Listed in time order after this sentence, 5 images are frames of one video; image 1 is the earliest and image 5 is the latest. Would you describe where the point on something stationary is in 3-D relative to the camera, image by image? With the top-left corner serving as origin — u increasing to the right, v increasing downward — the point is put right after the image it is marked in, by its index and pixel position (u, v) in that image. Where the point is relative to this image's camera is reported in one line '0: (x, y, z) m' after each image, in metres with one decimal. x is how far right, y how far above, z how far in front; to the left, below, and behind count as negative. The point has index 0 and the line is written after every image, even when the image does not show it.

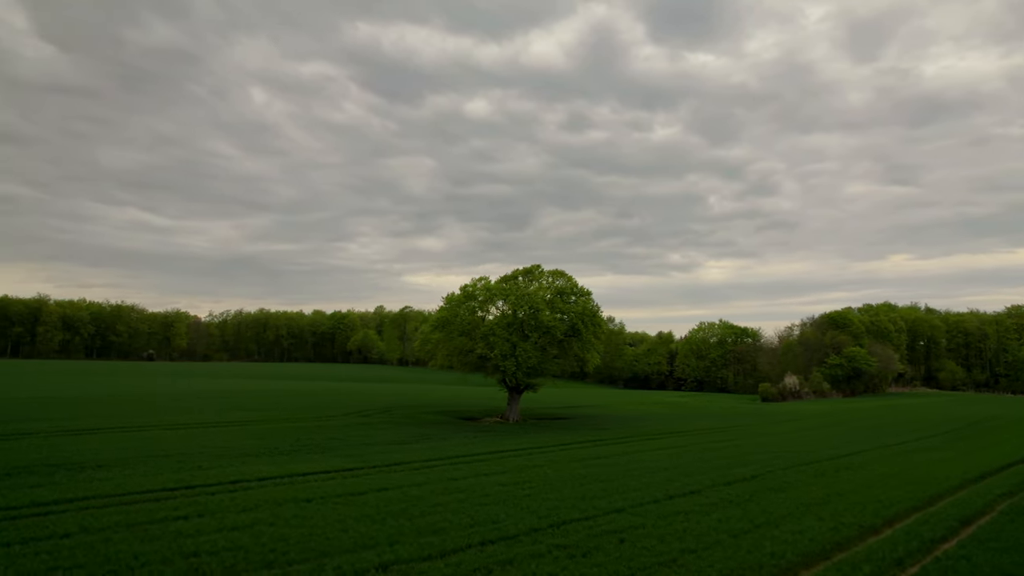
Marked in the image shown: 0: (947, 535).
0: (+8.8, -4.7, +15.2) m
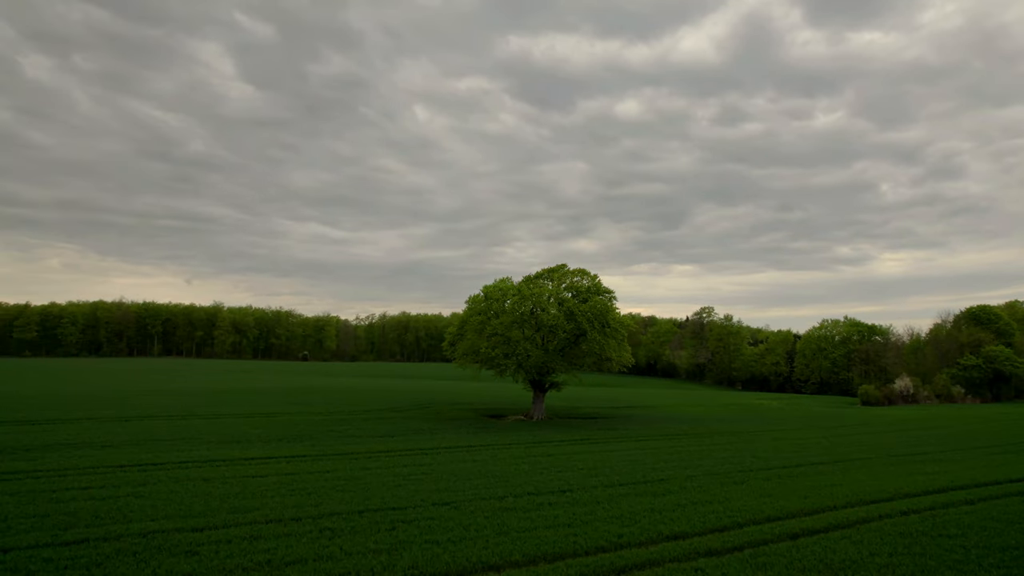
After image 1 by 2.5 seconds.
0: (+4.5, -4.8, +14.9) m
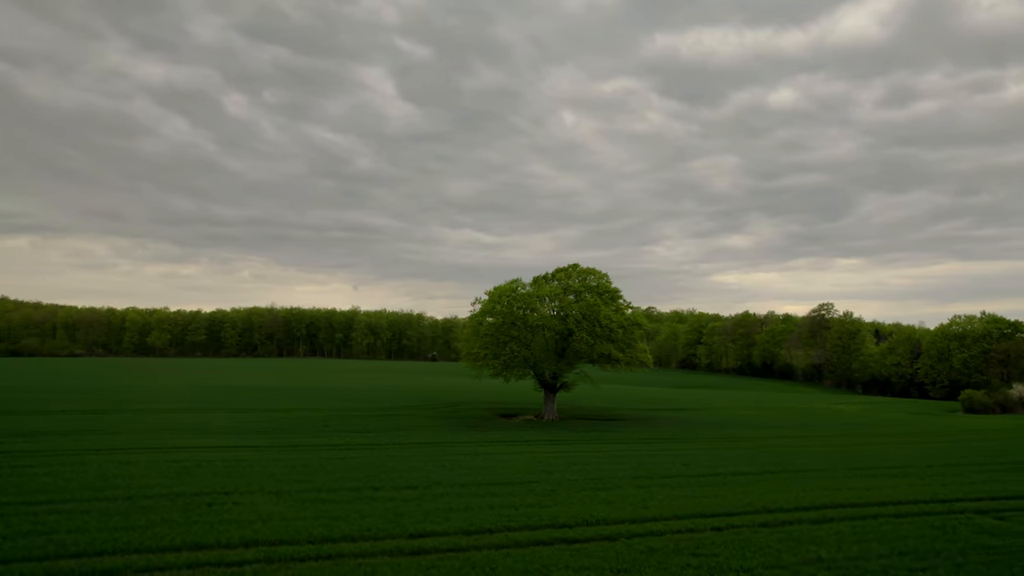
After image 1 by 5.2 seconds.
0: (-0.7, -4.8, +14.8) m
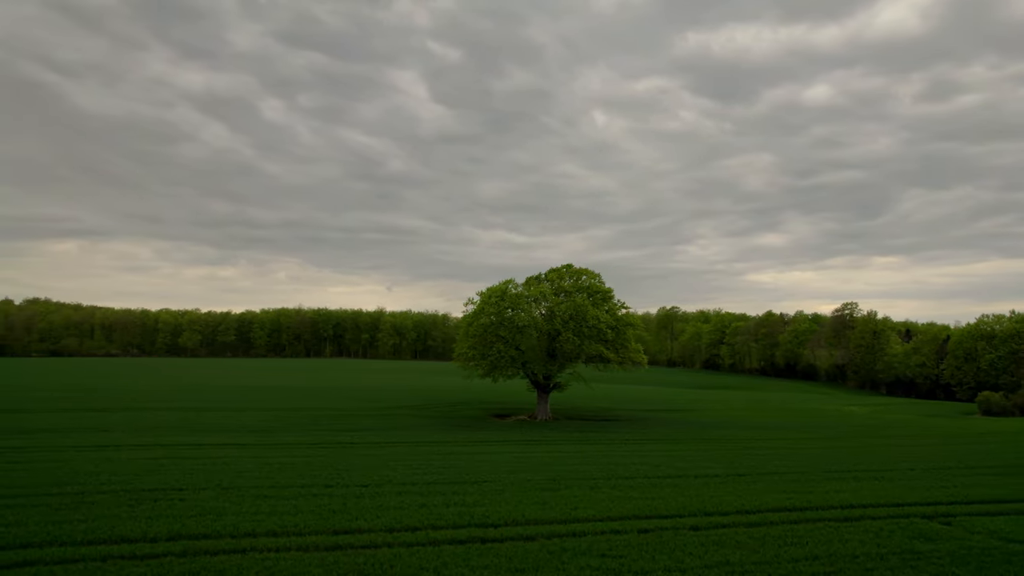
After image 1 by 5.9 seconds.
0: (-2.3, -4.8, +15.0) m
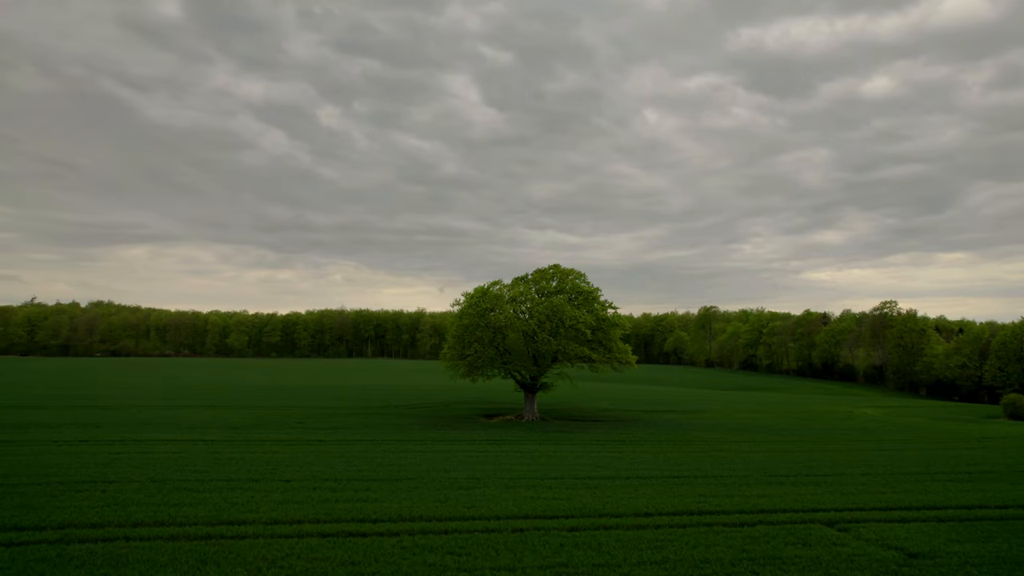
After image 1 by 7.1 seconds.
0: (-4.8, -4.7, +15.3) m
